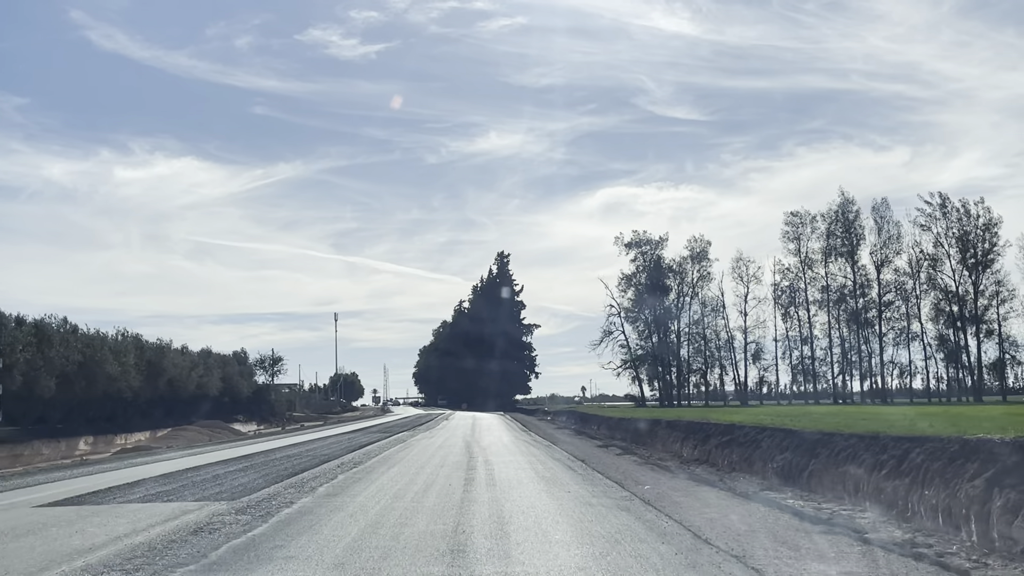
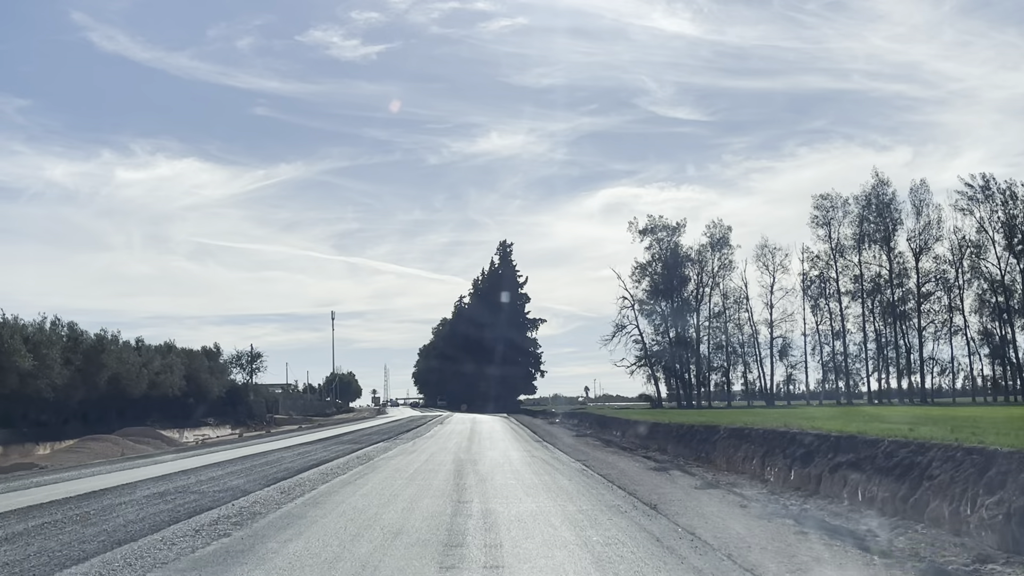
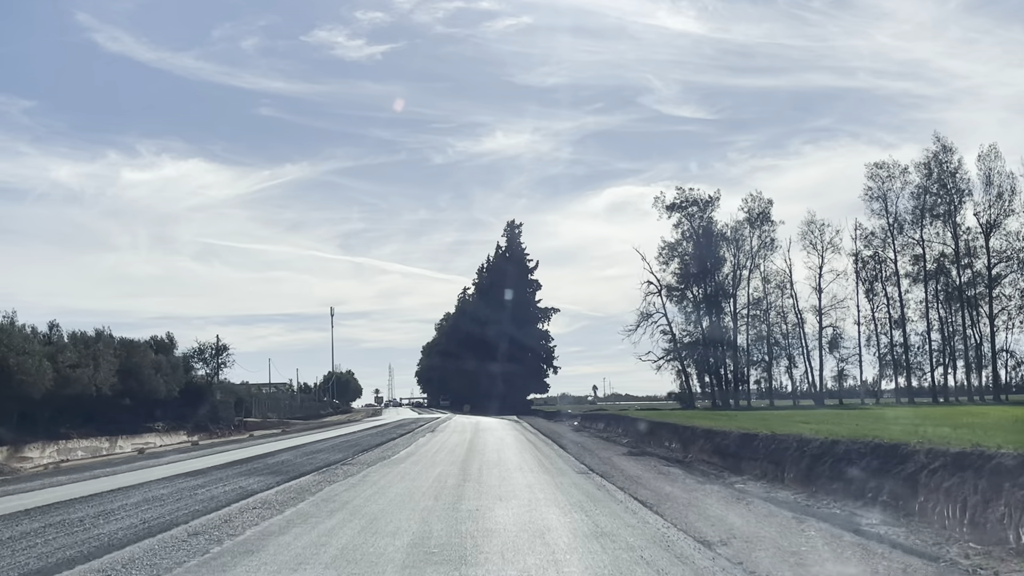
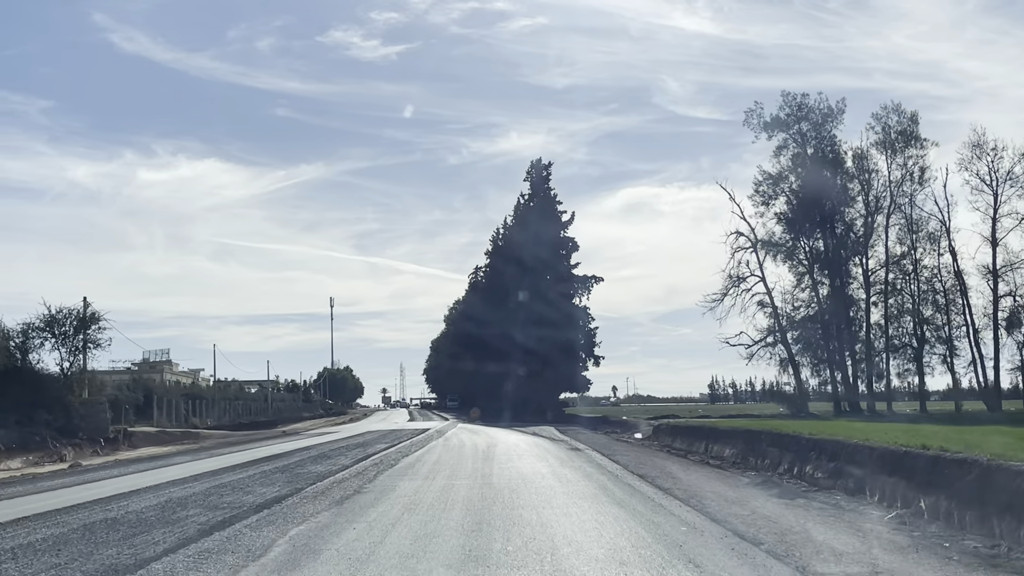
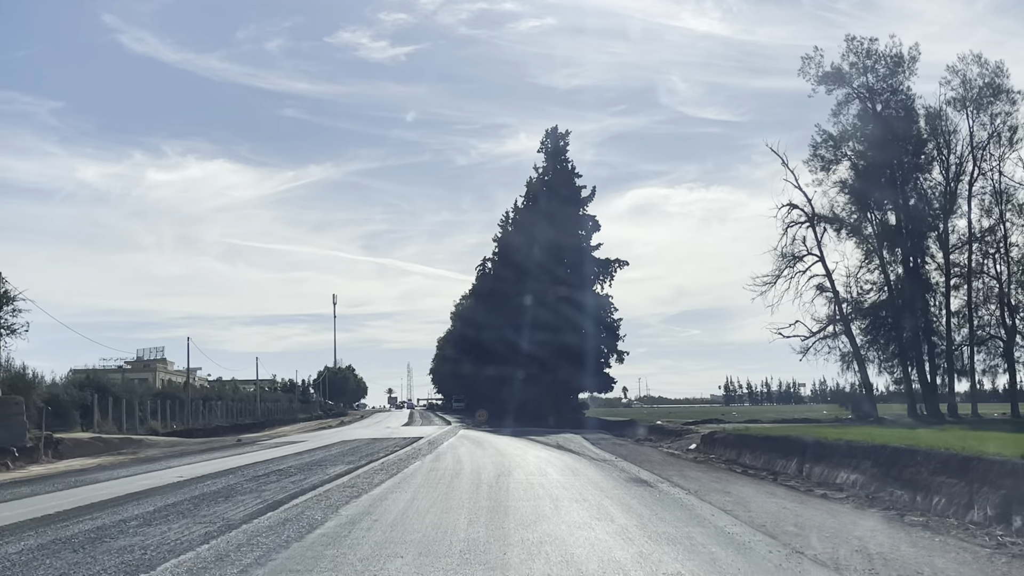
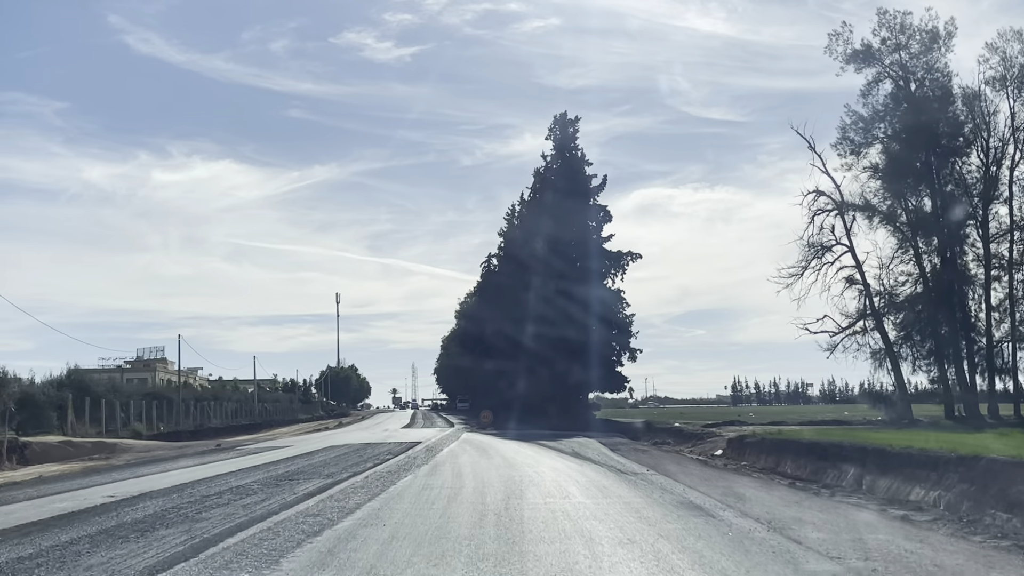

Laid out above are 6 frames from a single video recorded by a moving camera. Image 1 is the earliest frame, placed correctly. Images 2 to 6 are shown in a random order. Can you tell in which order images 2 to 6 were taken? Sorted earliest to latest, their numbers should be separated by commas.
2, 3, 4, 5, 6
